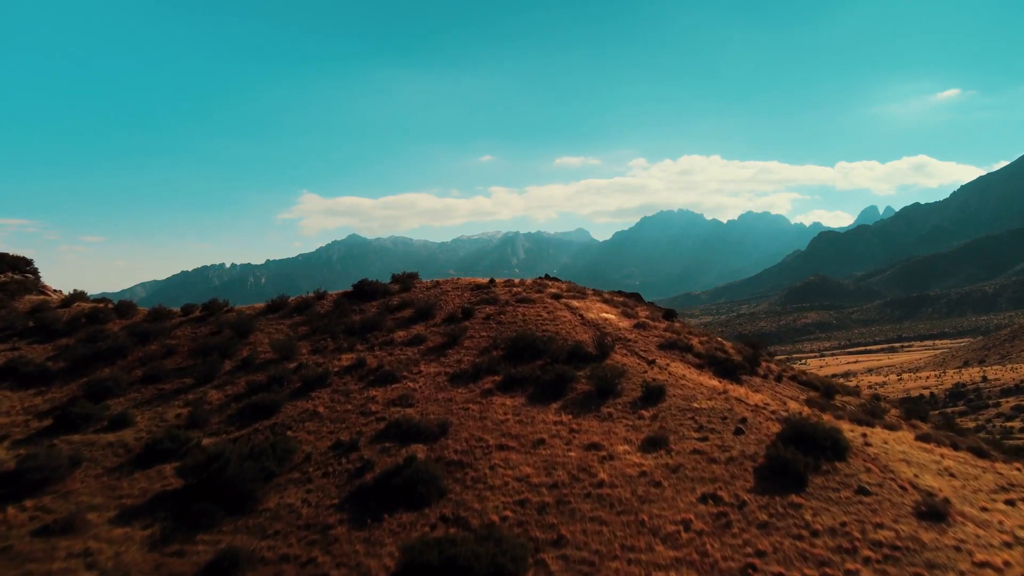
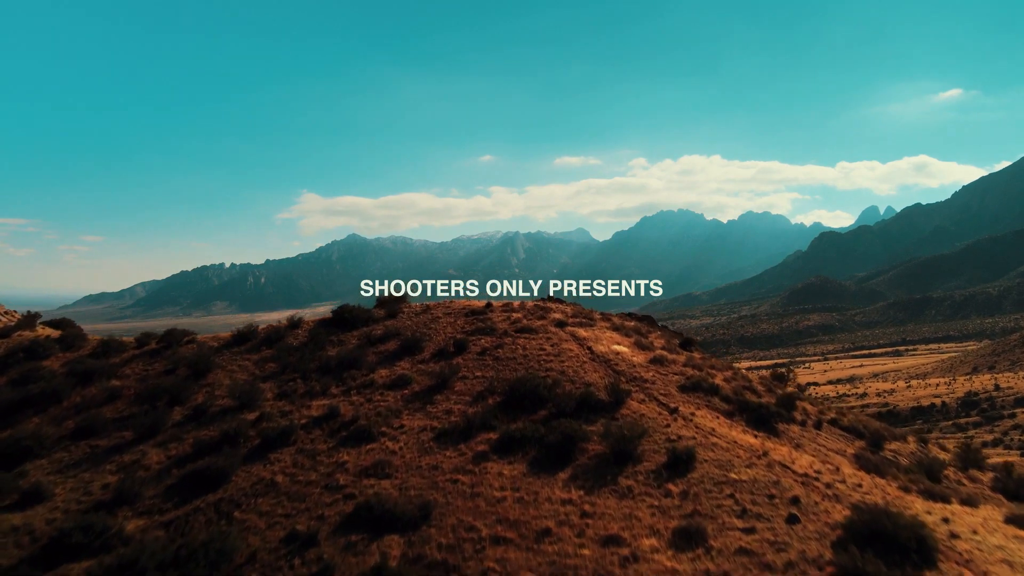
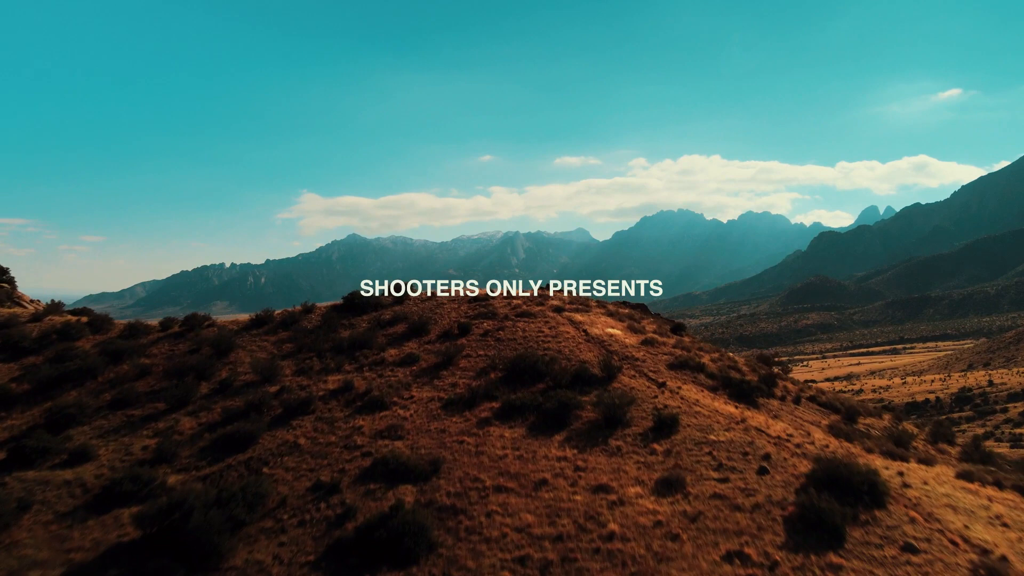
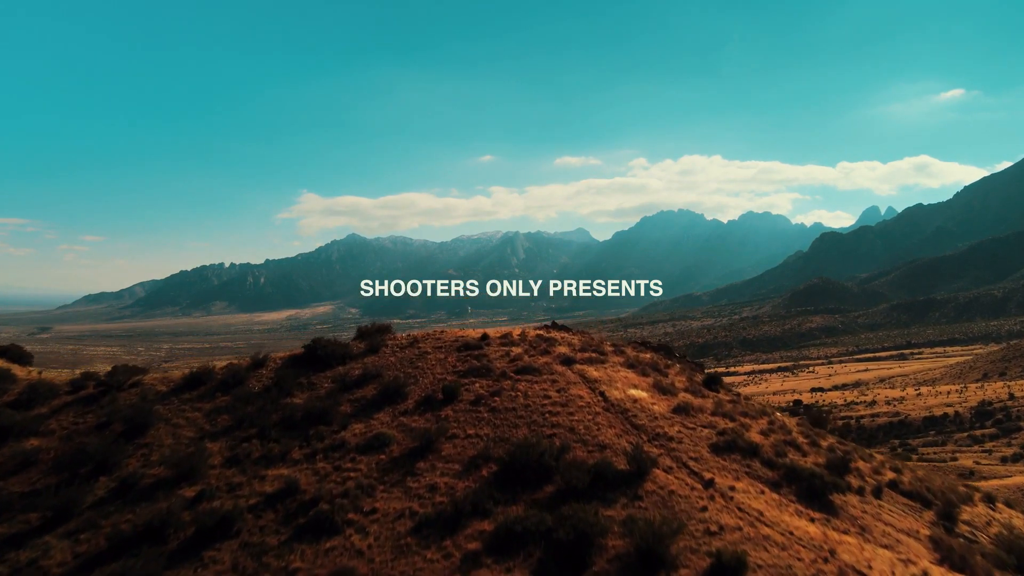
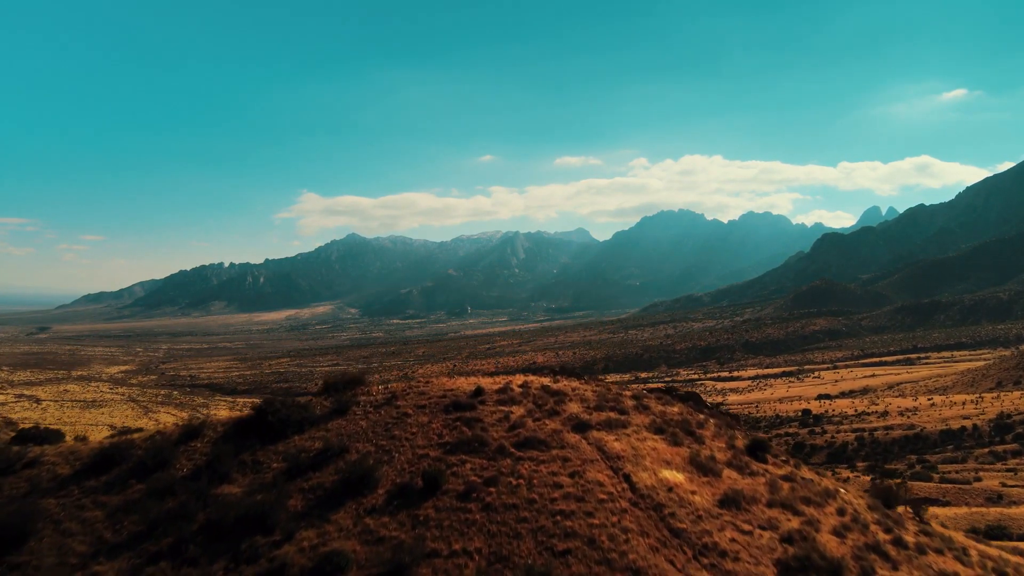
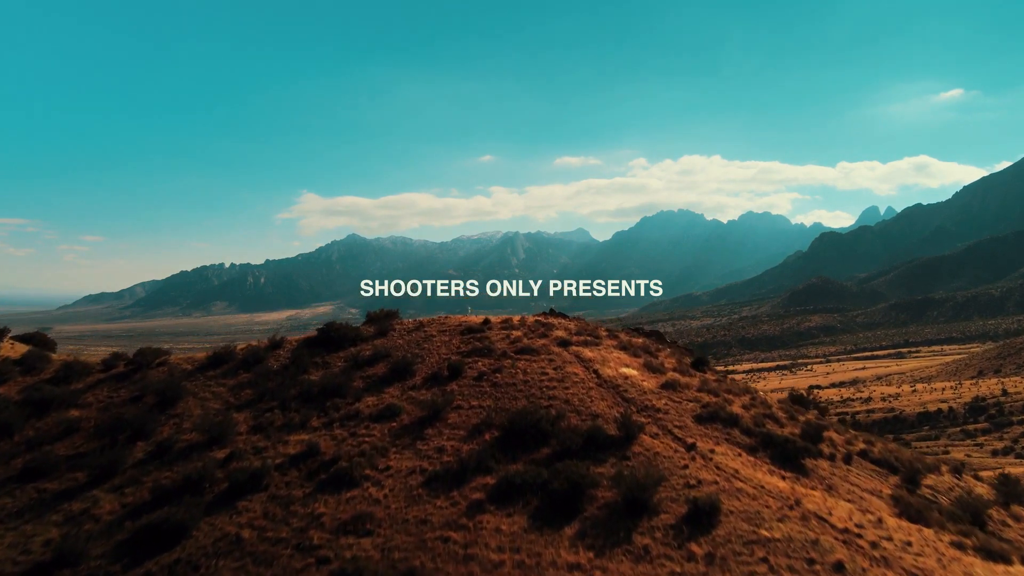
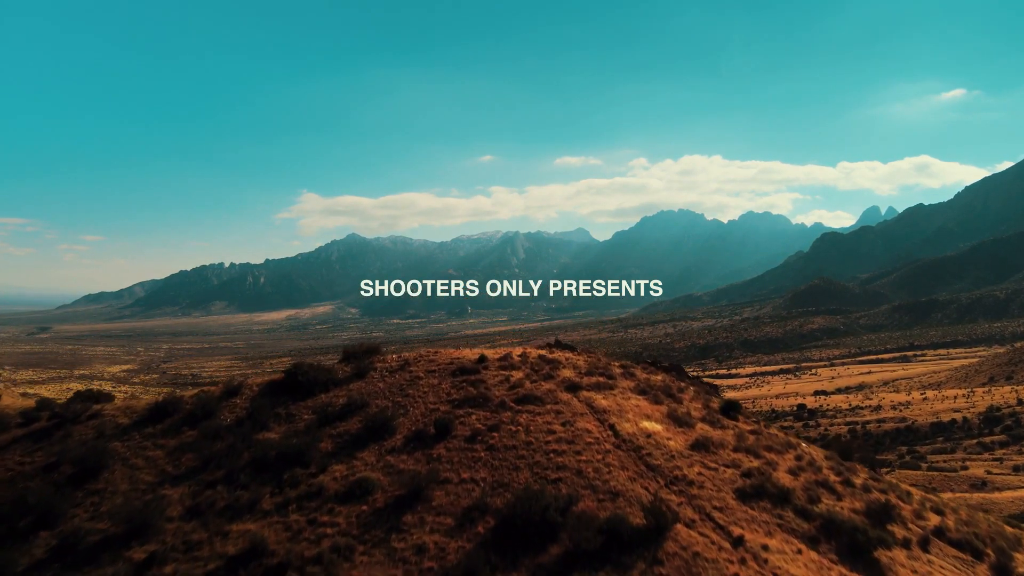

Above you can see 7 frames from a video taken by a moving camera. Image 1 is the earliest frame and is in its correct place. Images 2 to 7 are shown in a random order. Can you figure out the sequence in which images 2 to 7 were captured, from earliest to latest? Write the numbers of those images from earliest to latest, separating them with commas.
3, 2, 6, 4, 7, 5
